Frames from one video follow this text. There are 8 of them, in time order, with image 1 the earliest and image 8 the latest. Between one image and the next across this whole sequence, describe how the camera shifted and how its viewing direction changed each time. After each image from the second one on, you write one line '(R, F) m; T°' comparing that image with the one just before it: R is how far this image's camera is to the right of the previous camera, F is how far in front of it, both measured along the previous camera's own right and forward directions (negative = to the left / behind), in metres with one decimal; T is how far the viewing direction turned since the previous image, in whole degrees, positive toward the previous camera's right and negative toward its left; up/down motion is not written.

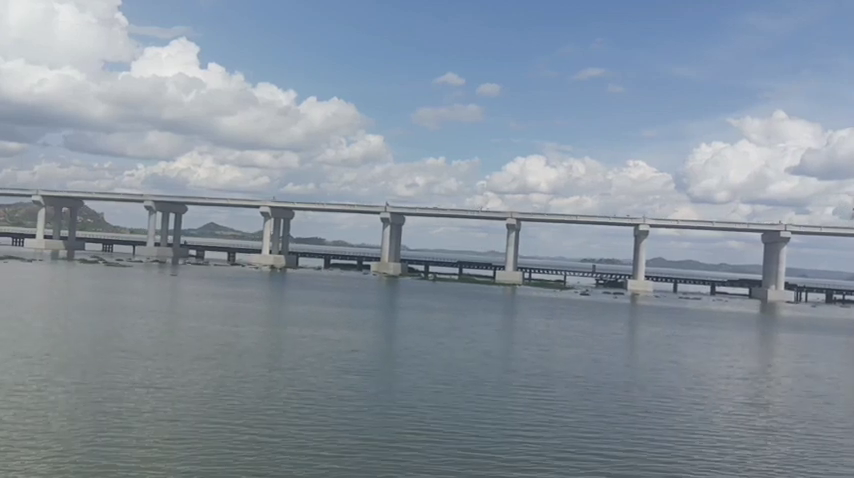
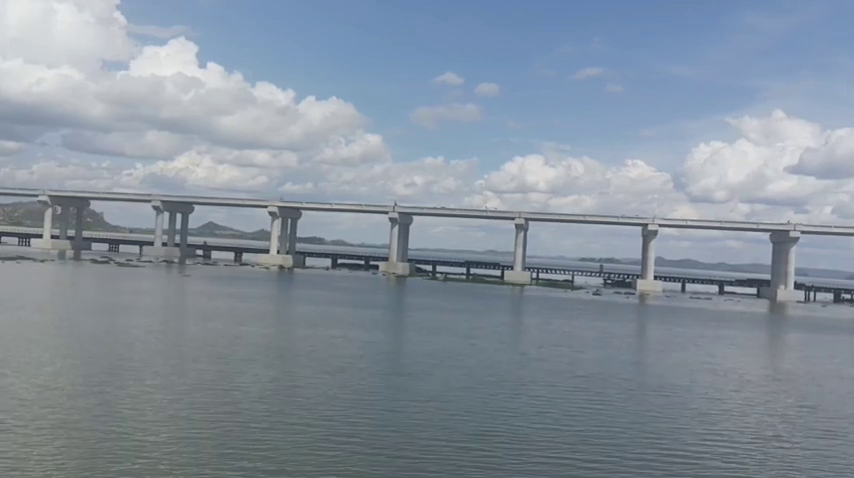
(-0.6, 0.0) m; 0°
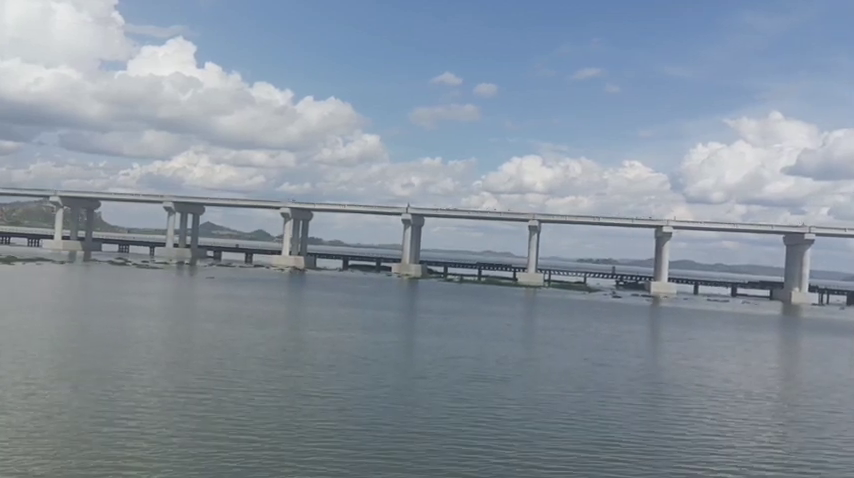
(-1.0, 0.0) m; 0°
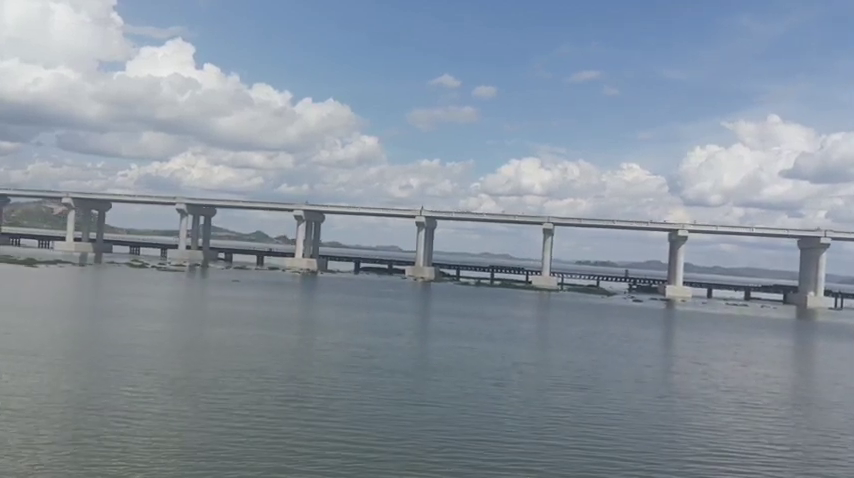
(-1.0, 0.0) m; 0°
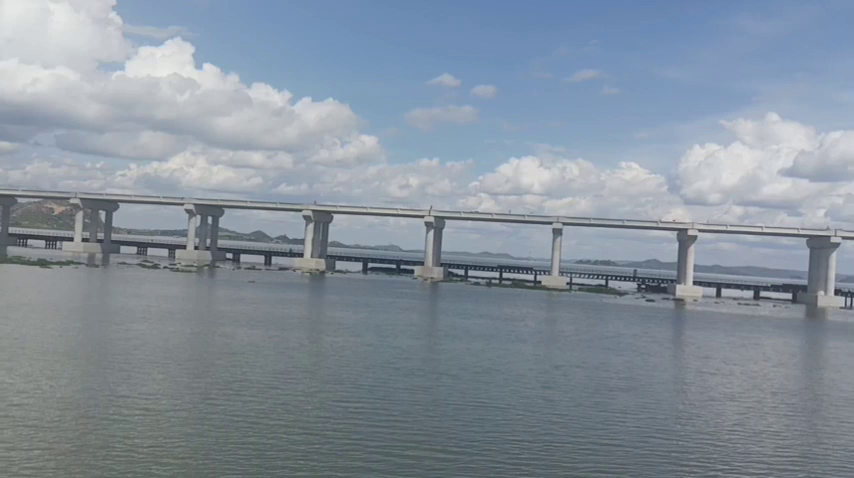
(-0.6, 0.0) m; 0°
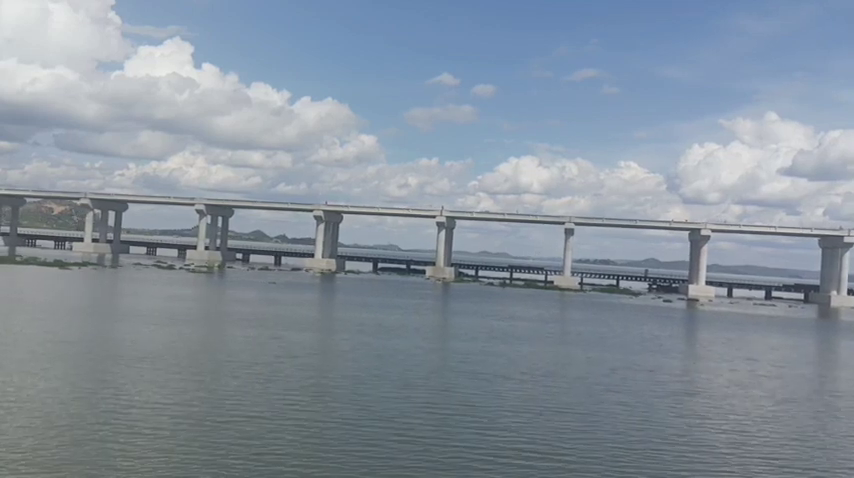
(-0.8, 0.0) m; 0°
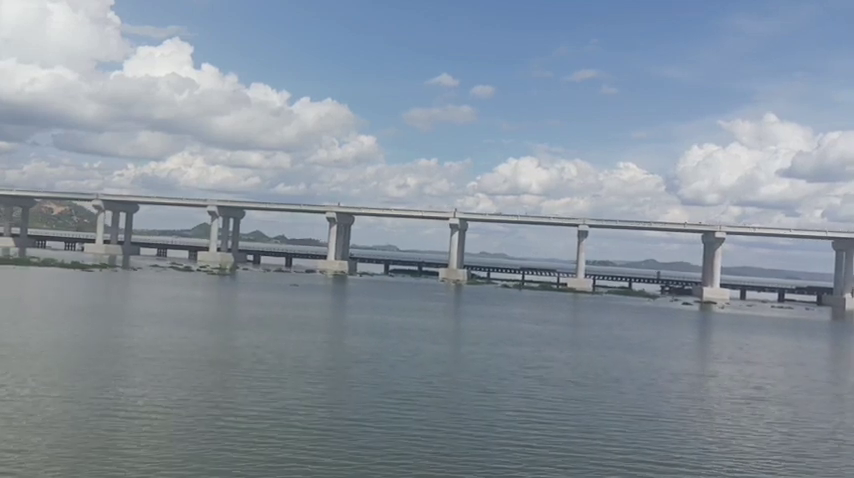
(-0.9, 0.0) m; 0°
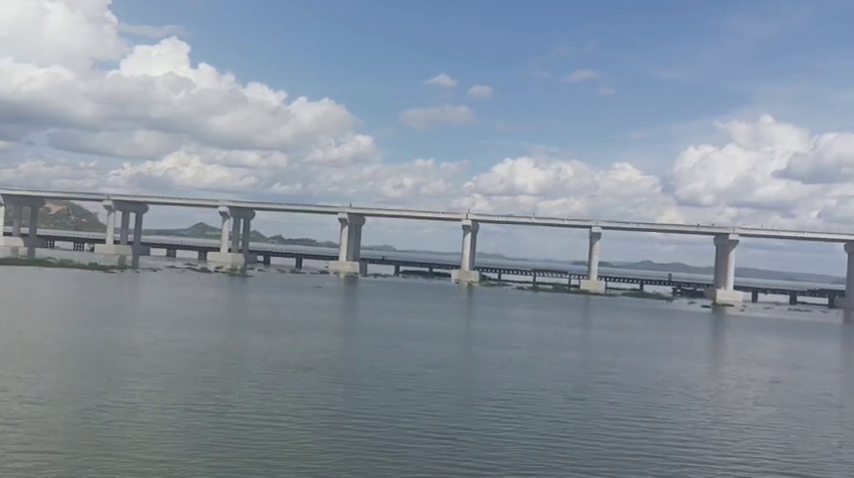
(-1.0, 0.0) m; 0°
